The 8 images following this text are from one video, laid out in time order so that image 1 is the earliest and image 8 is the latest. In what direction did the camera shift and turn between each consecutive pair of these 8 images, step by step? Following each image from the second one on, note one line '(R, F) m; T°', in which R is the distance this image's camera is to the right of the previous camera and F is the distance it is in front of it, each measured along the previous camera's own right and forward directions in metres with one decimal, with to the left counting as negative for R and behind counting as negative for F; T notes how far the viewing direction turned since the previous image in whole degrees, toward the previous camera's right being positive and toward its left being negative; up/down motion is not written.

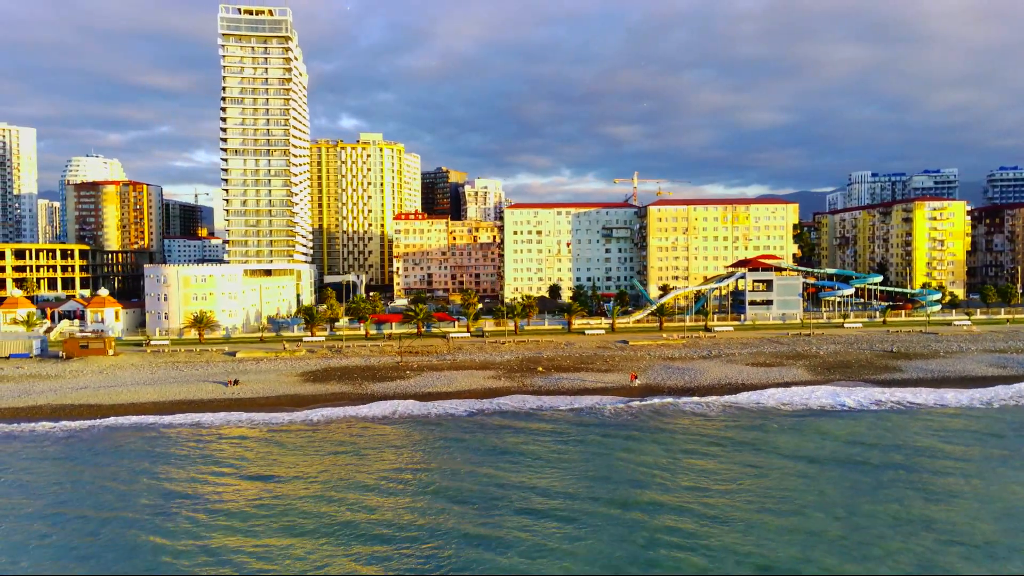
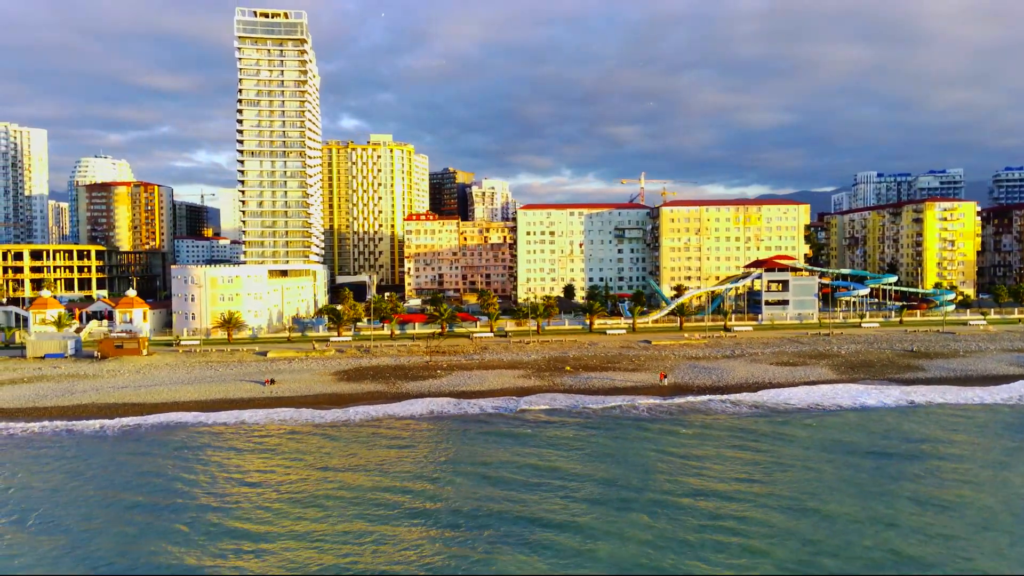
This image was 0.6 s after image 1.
(-2.2, -0.9) m; 0°
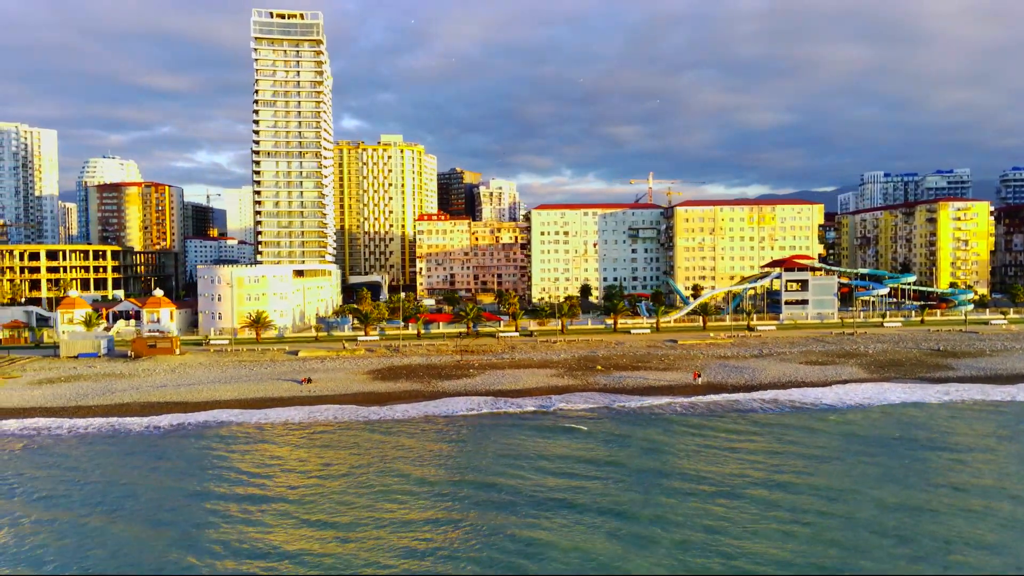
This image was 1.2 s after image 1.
(-2.5, -0.4) m; 0°
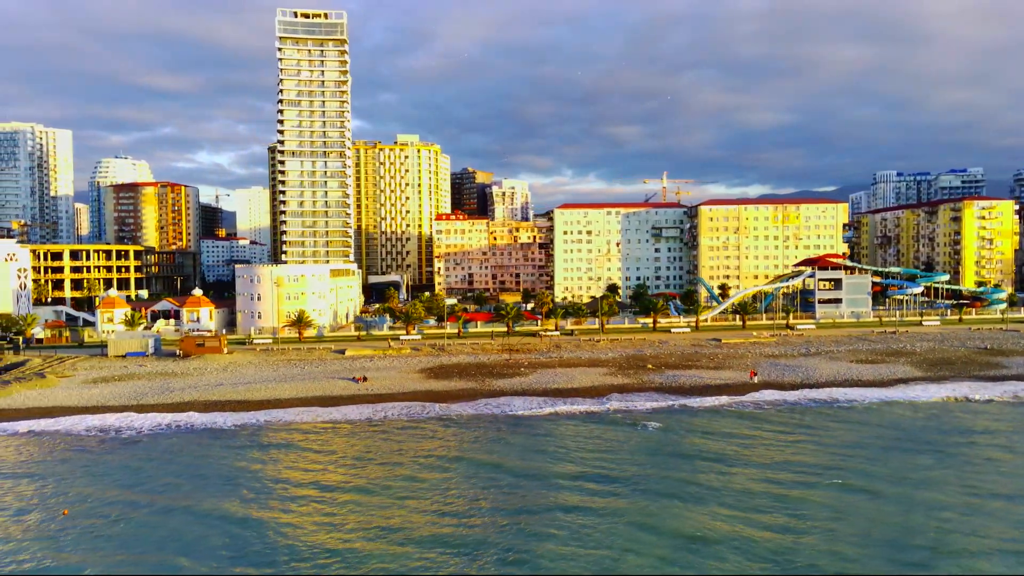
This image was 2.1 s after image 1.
(-4.0, +0.1) m; 0°
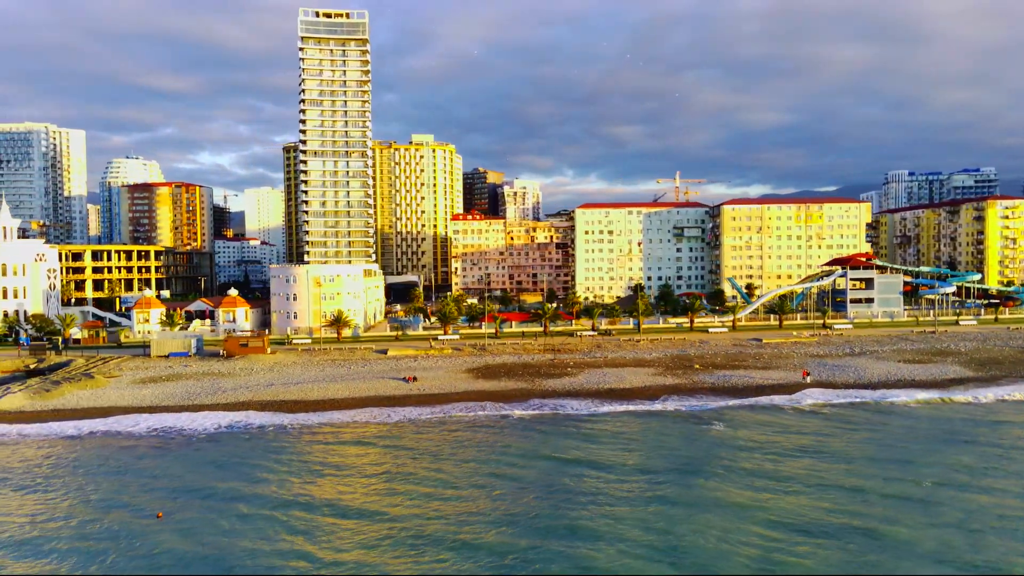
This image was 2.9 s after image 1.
(-3.6, +0.2) m; 0°
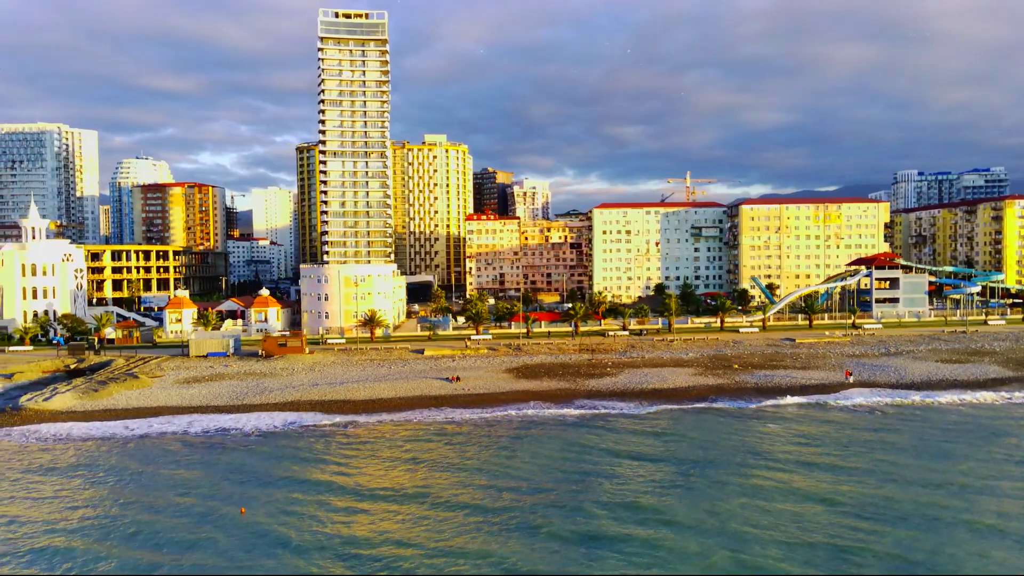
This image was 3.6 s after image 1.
(-3.1, -0.1) m; 0°
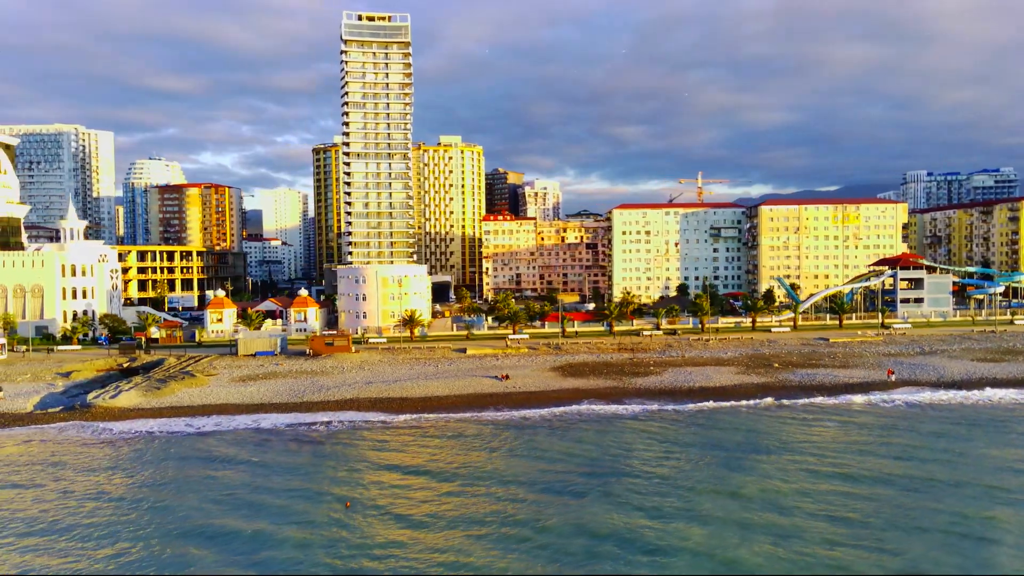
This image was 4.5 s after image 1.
(-3.5, -1.1) m; 0°
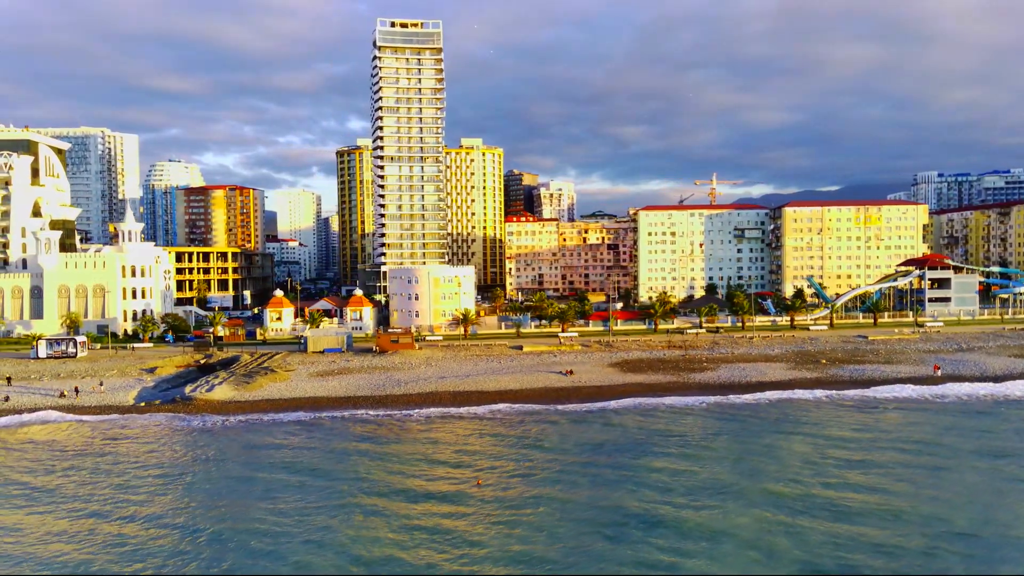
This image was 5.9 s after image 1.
(-5.0, -2.7) m; 0°
